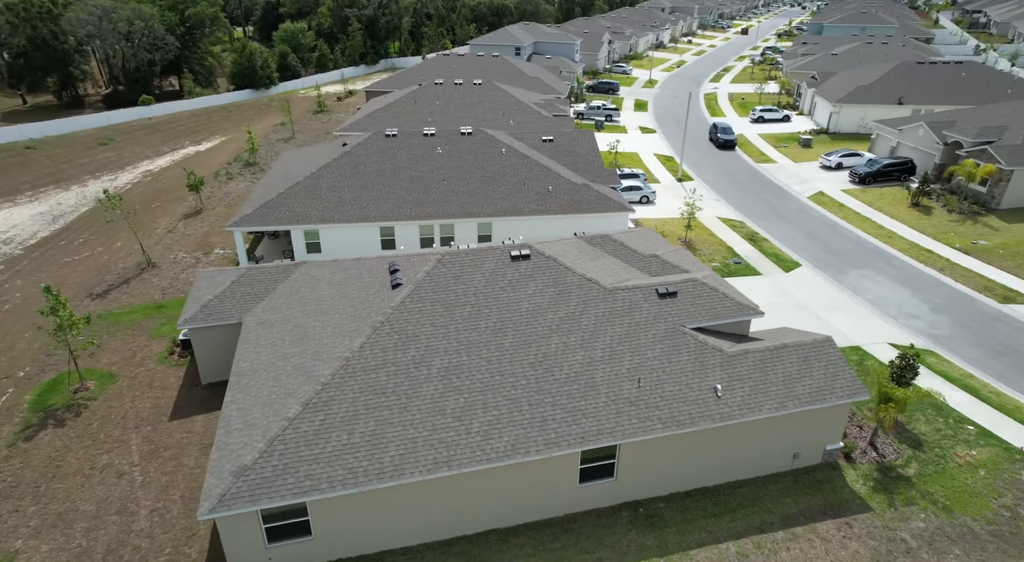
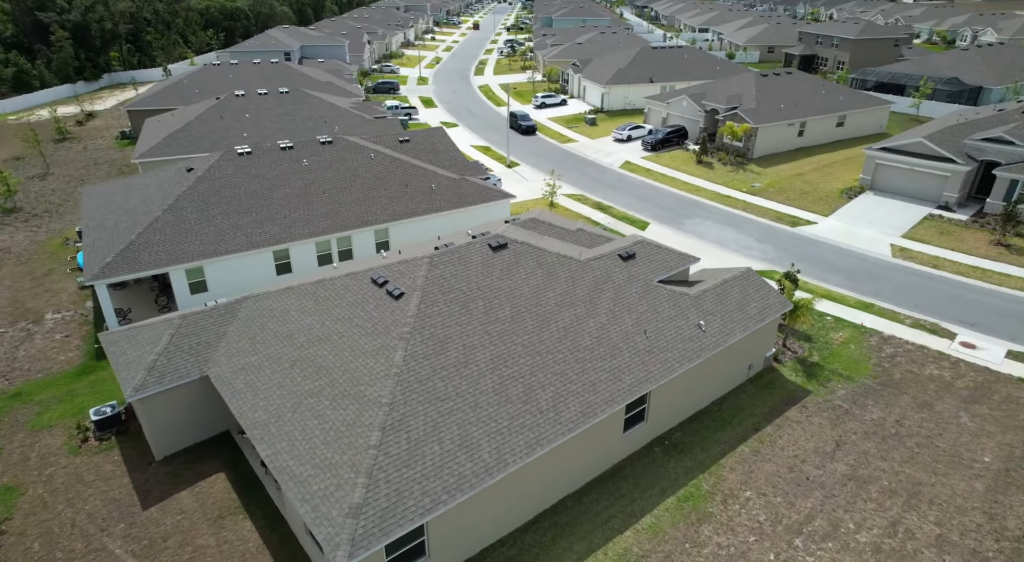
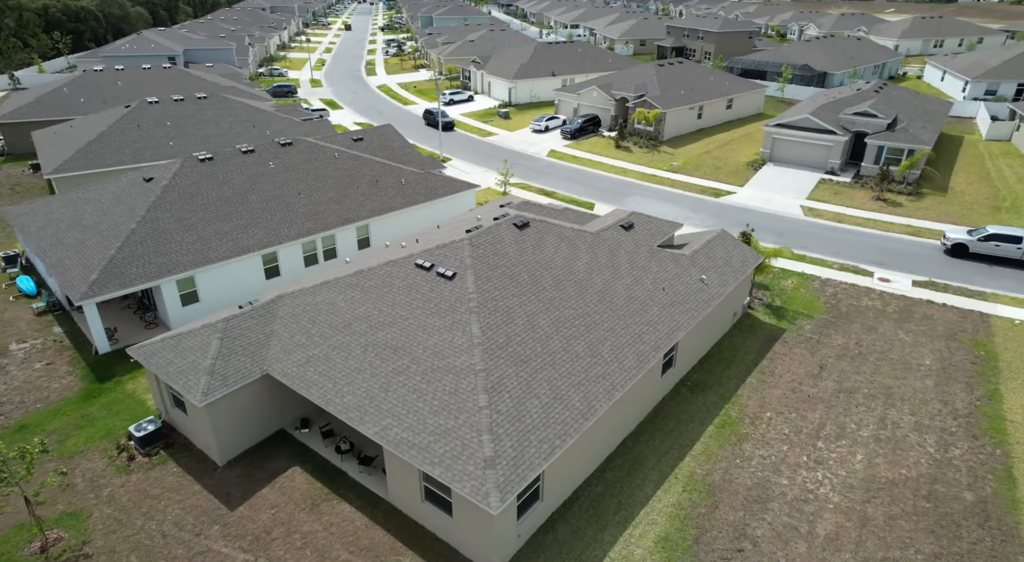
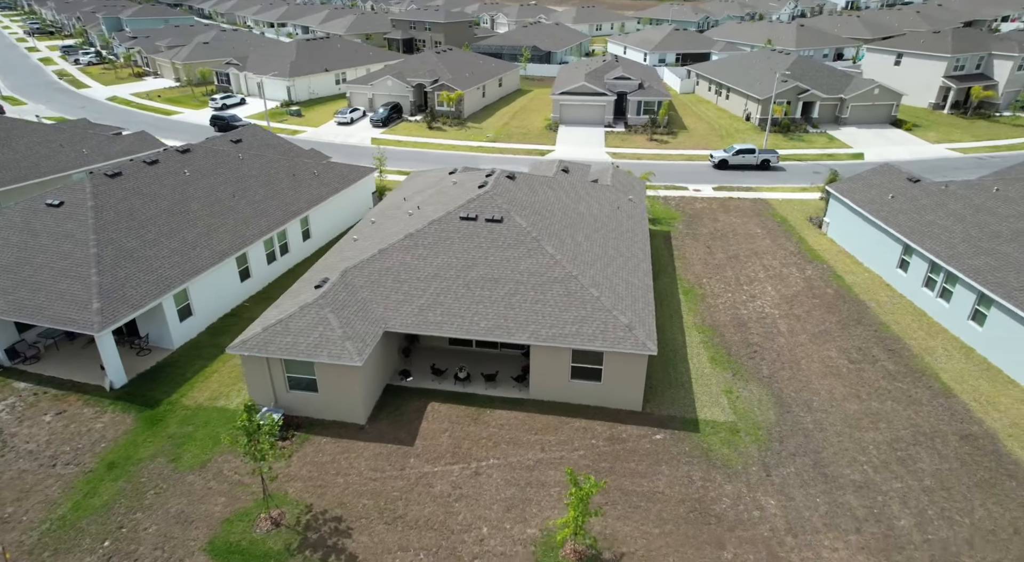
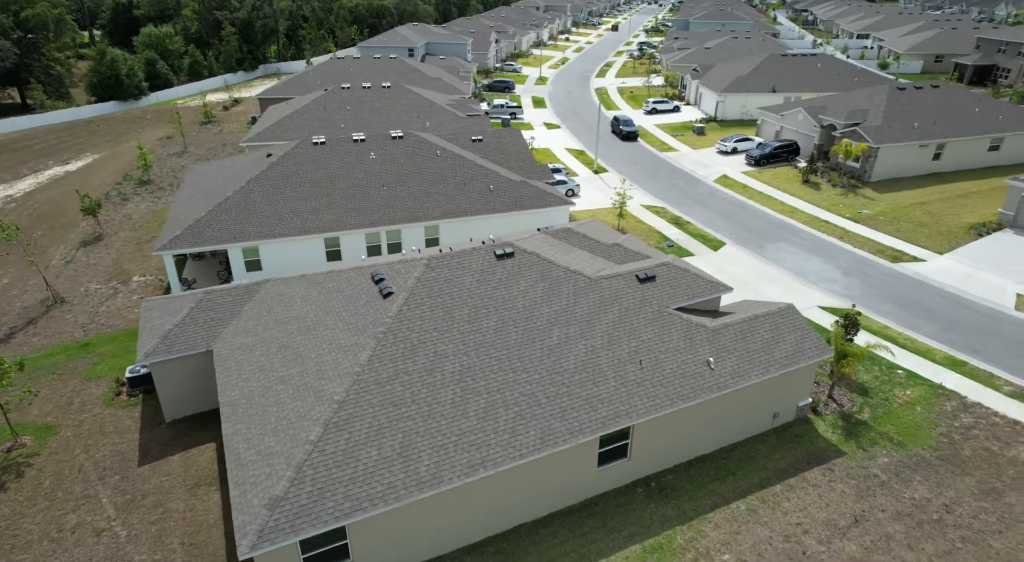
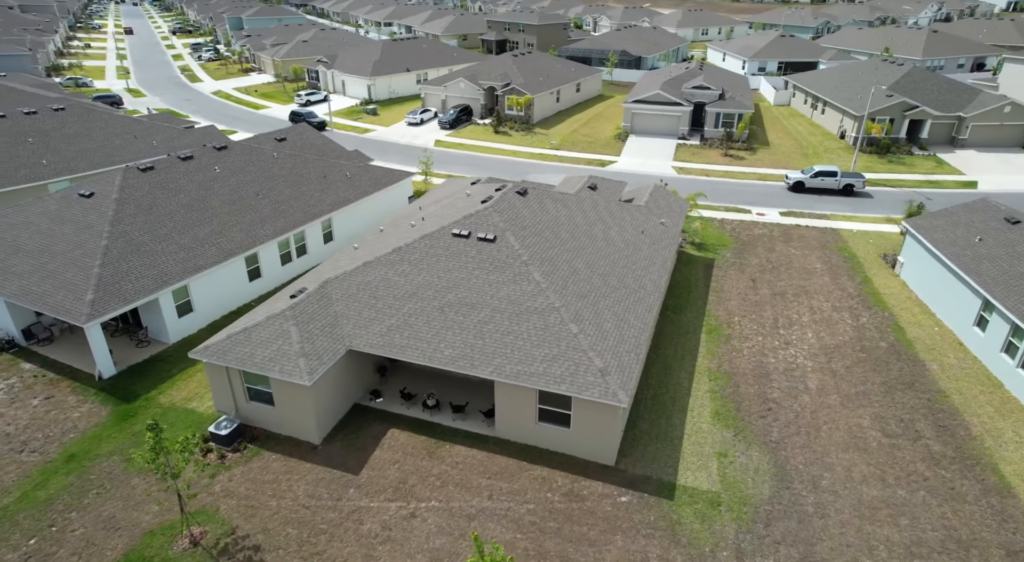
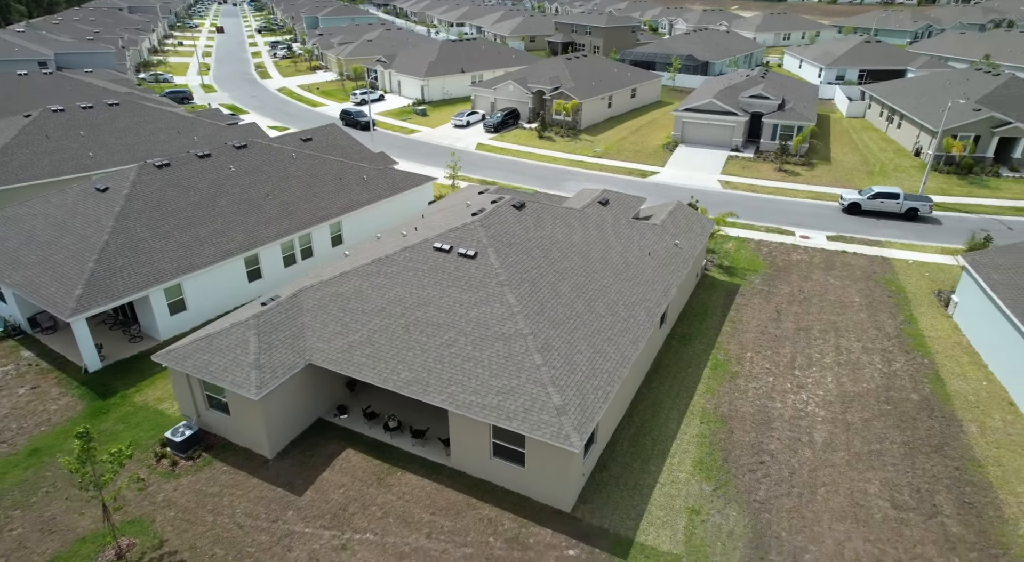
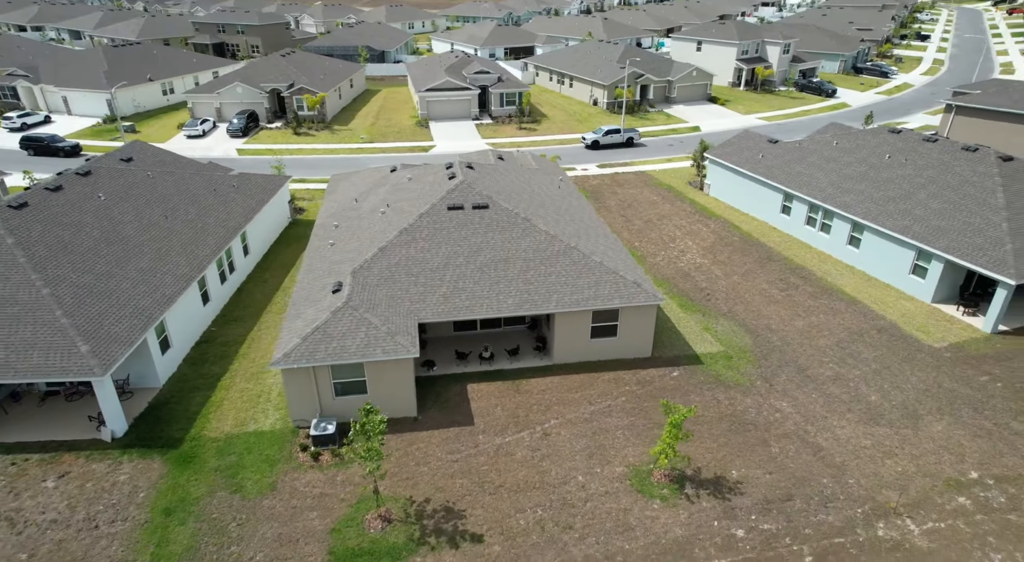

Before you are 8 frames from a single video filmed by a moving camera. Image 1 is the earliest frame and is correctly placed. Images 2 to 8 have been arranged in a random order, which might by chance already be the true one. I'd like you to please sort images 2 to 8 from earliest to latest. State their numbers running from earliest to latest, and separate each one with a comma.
5, 2, 3, 7, 6, 4, 8
